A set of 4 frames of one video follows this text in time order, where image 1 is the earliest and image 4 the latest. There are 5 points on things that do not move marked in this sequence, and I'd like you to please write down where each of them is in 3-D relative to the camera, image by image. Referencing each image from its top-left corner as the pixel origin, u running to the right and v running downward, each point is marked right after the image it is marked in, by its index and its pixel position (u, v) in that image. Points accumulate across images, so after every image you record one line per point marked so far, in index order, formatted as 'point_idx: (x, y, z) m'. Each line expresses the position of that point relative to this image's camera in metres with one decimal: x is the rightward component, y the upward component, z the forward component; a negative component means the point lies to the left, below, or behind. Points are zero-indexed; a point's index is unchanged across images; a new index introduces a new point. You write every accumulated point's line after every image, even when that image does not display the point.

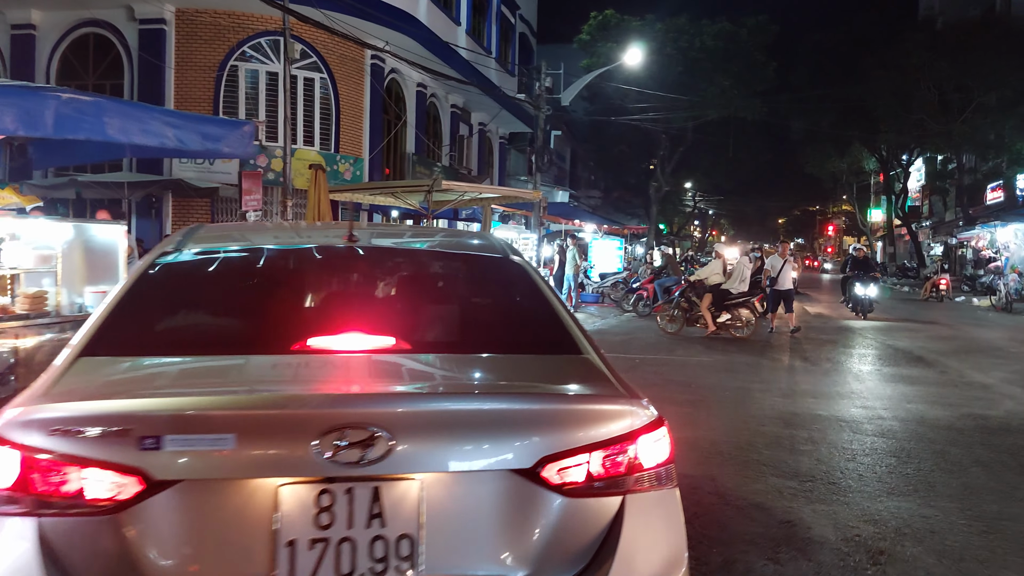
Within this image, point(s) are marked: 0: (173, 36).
0: (-6.6, +4.9, +16.5) m
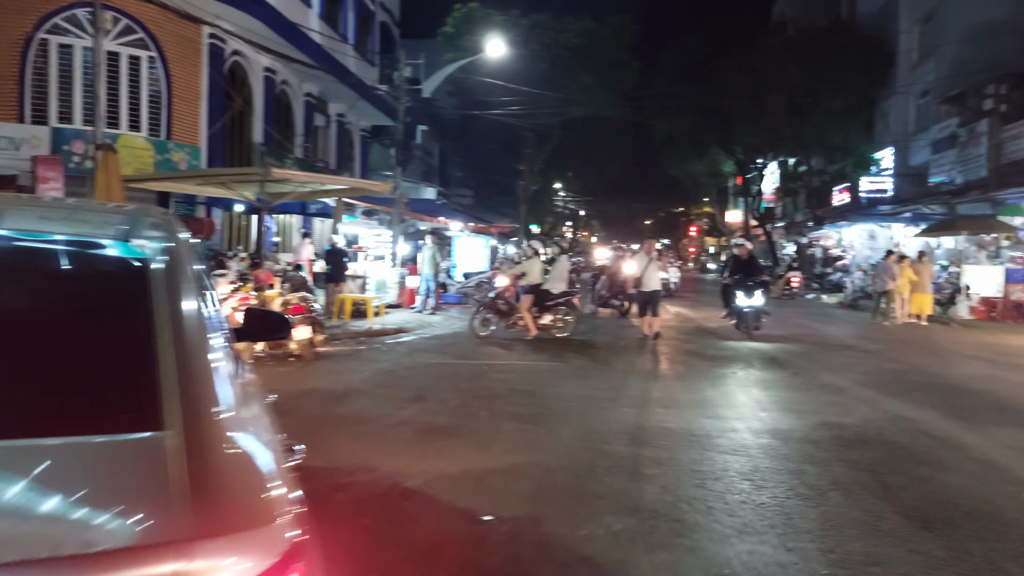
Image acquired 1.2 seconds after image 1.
0: (-9.3, +4.9, +14.3) m
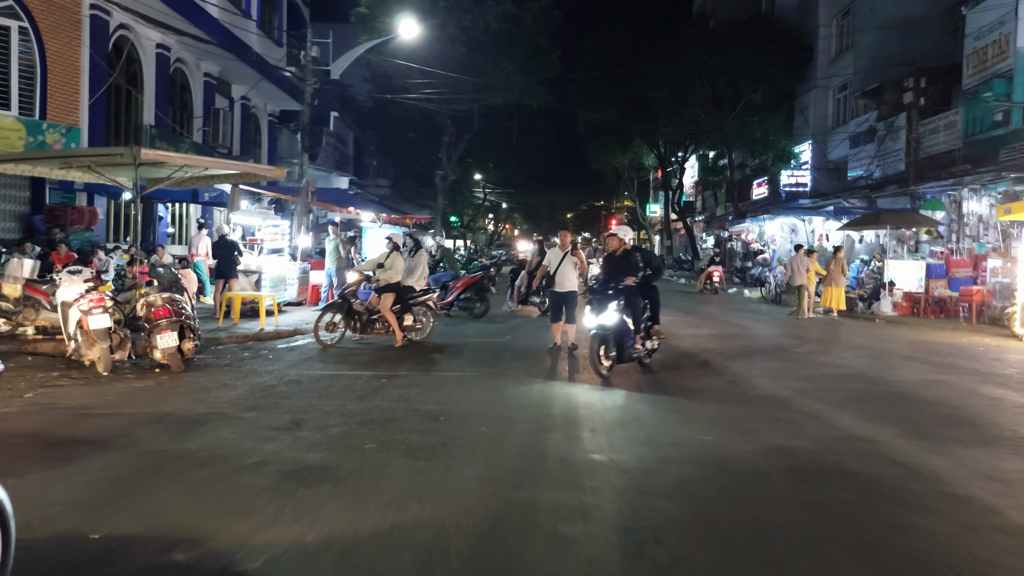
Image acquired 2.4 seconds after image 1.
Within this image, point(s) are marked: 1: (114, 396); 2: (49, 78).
0: (-10.6, +4.9, +12.1) m
1: (-3.4, -0.9, +7.3) m
2: (-9.3, +4.2, +17.0) m
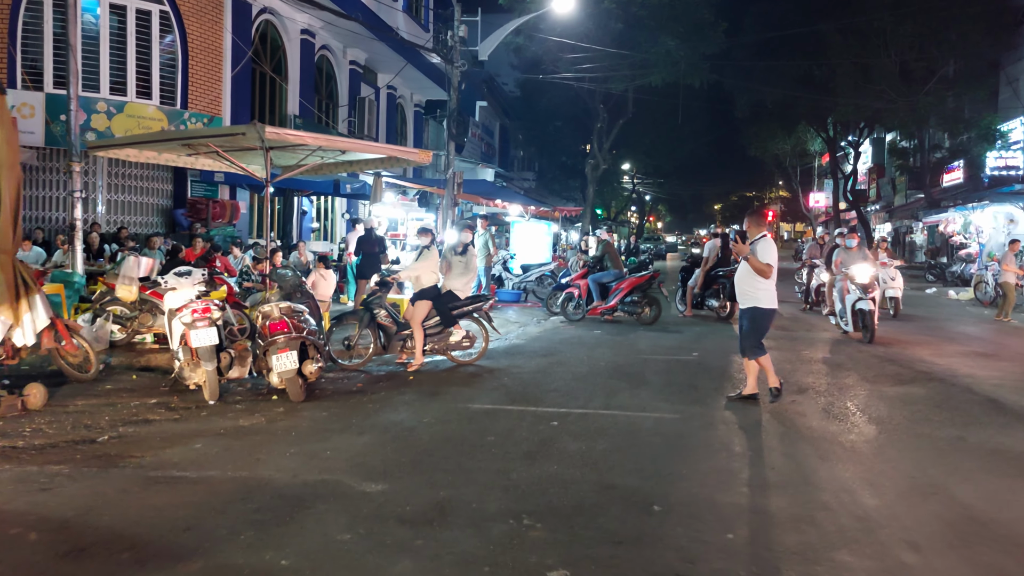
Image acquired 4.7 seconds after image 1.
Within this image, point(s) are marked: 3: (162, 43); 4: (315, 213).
0: (-8.3, +4.9, +11.5) m
1: (-2.0, -1.0, +5.5) m
2: (-6.2, +4.2, +16.0) m
3: (-6.6, +4.6, +15.6) m
4: (-4.6, +1.8, +19.7) m
